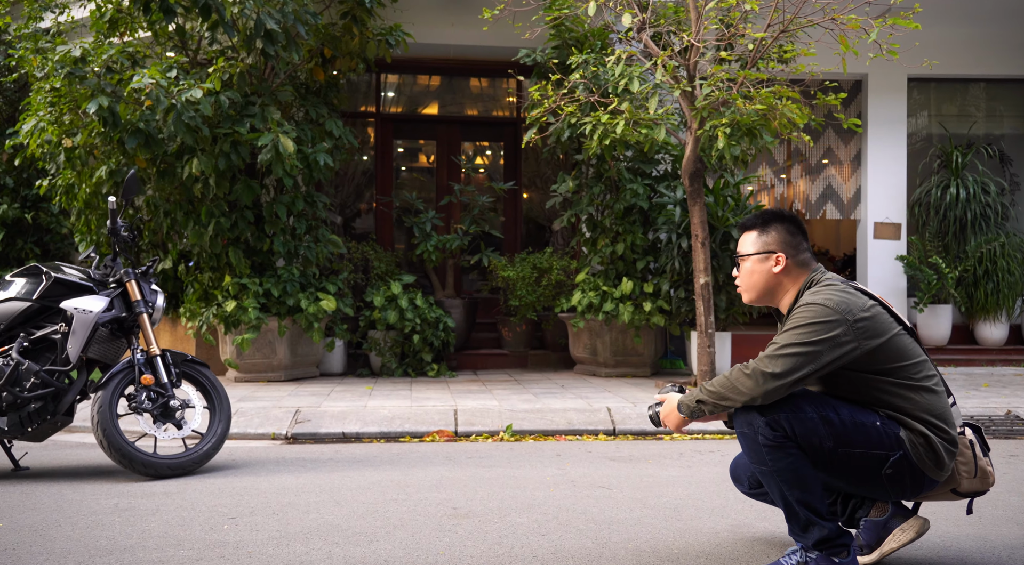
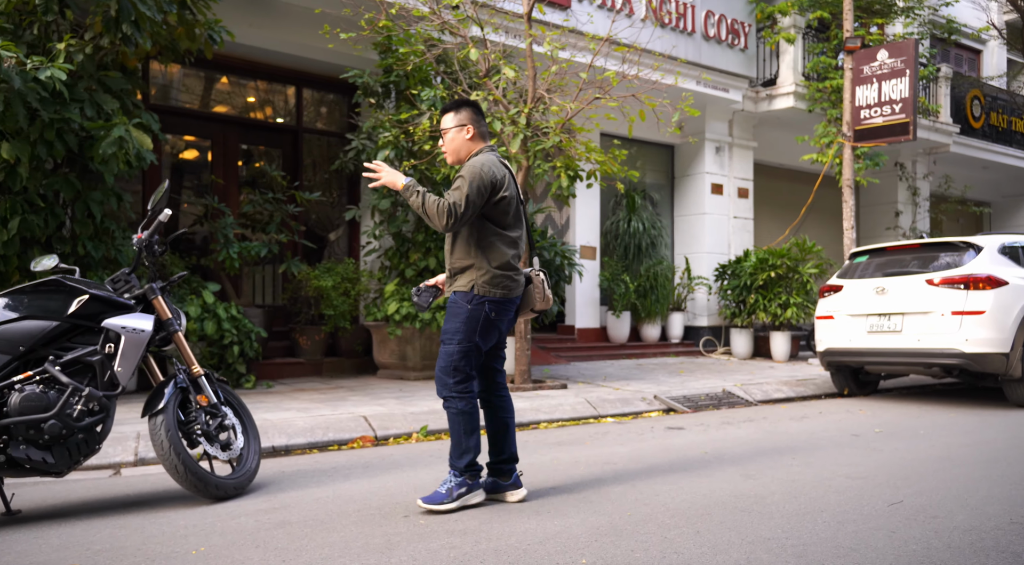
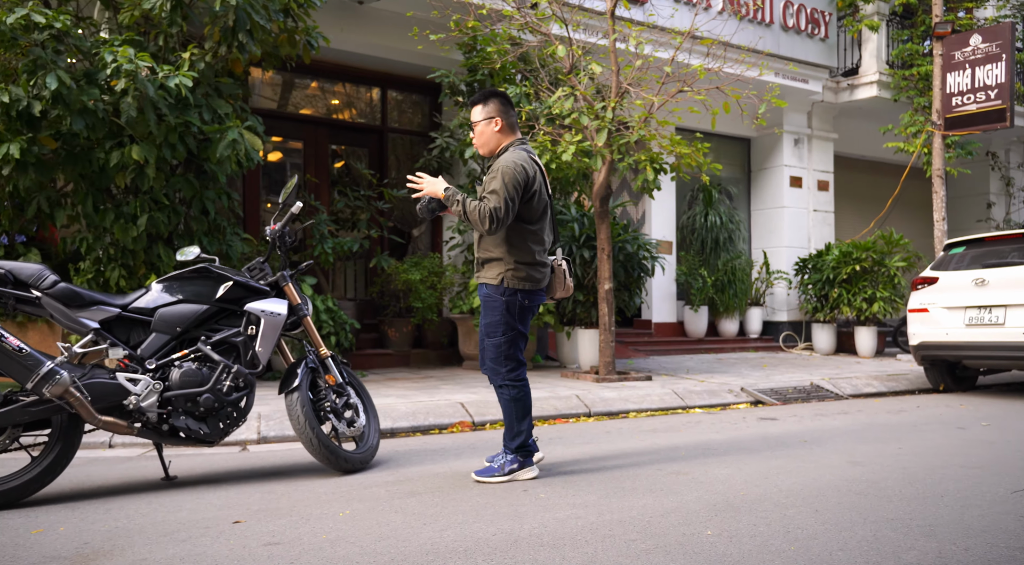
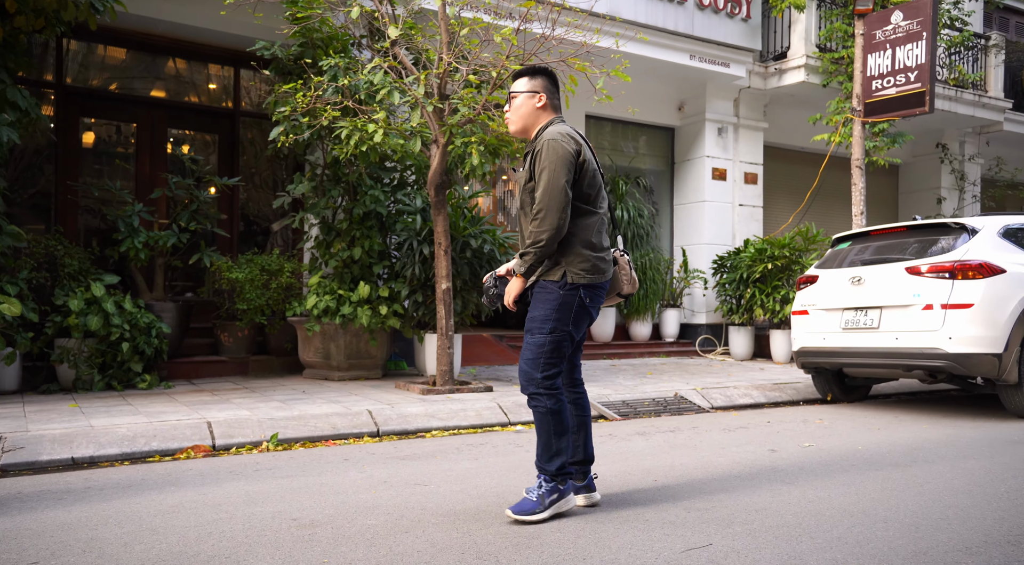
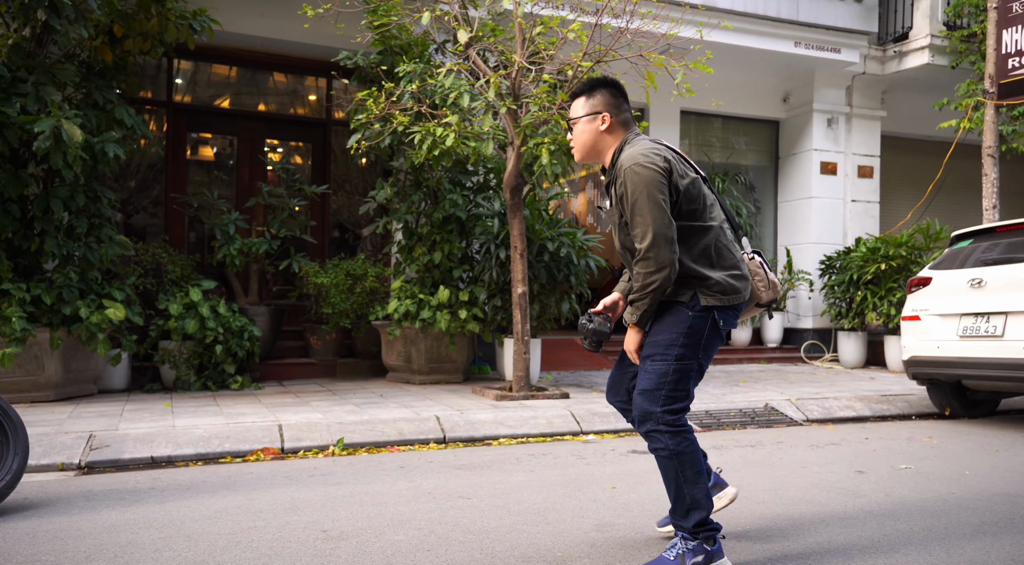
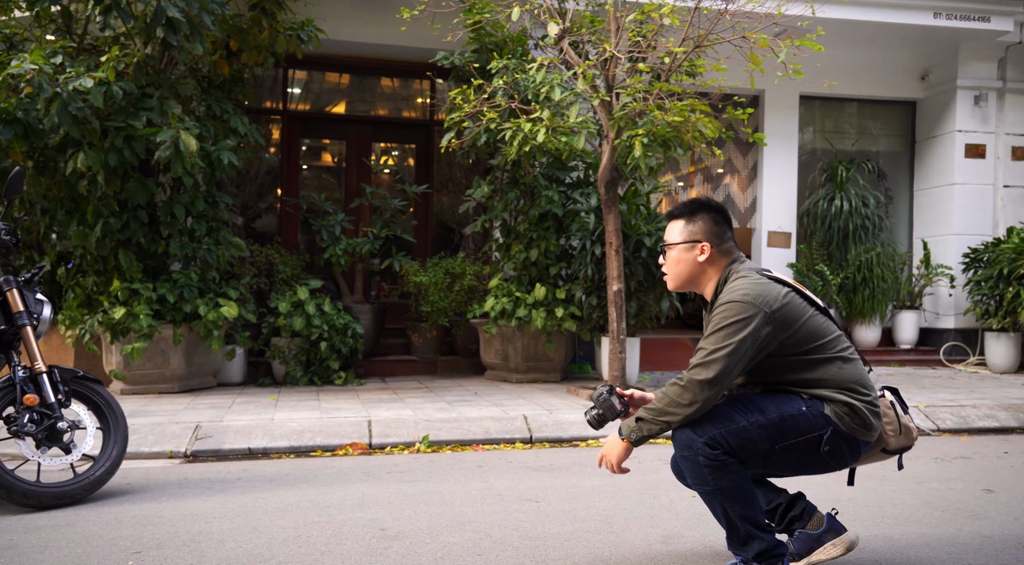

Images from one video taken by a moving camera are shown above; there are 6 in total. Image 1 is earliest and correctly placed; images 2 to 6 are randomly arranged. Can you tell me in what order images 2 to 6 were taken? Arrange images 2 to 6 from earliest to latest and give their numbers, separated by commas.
6, 5, 4, 2, 3
